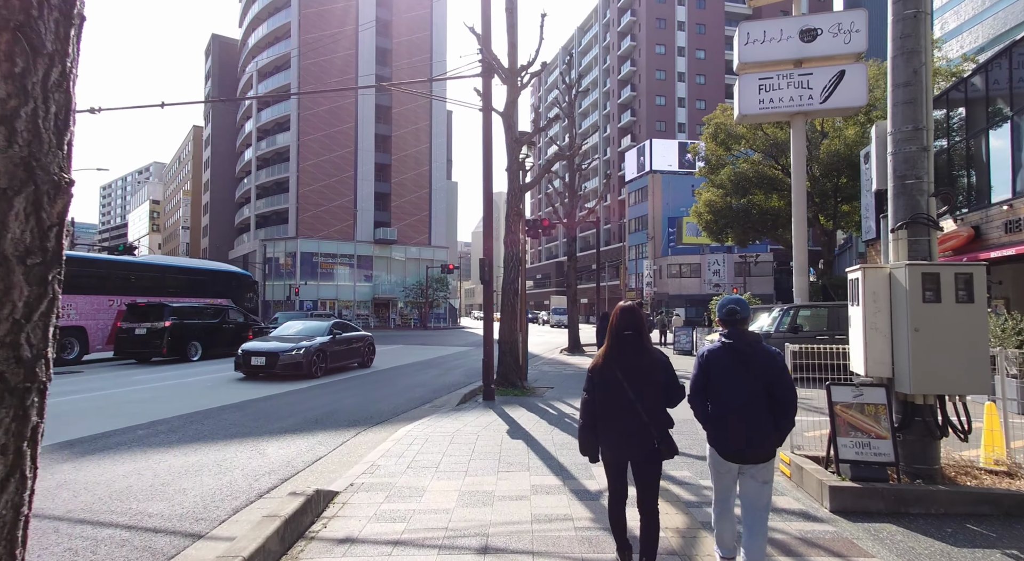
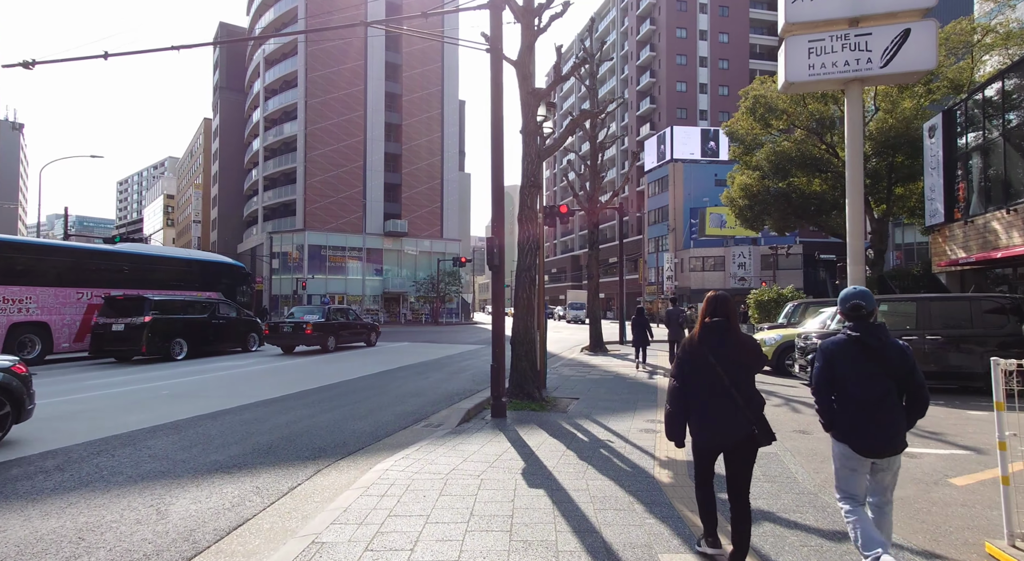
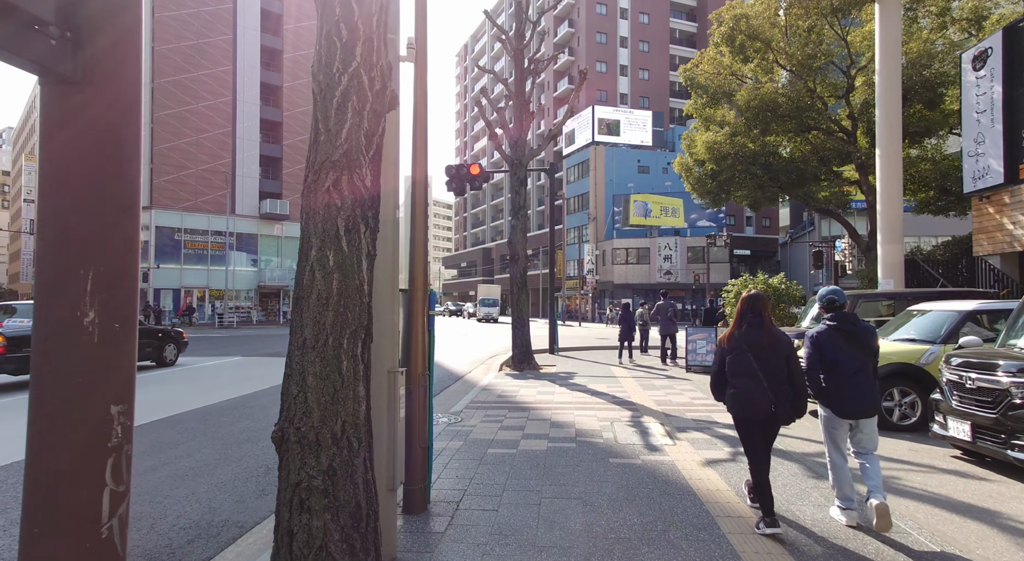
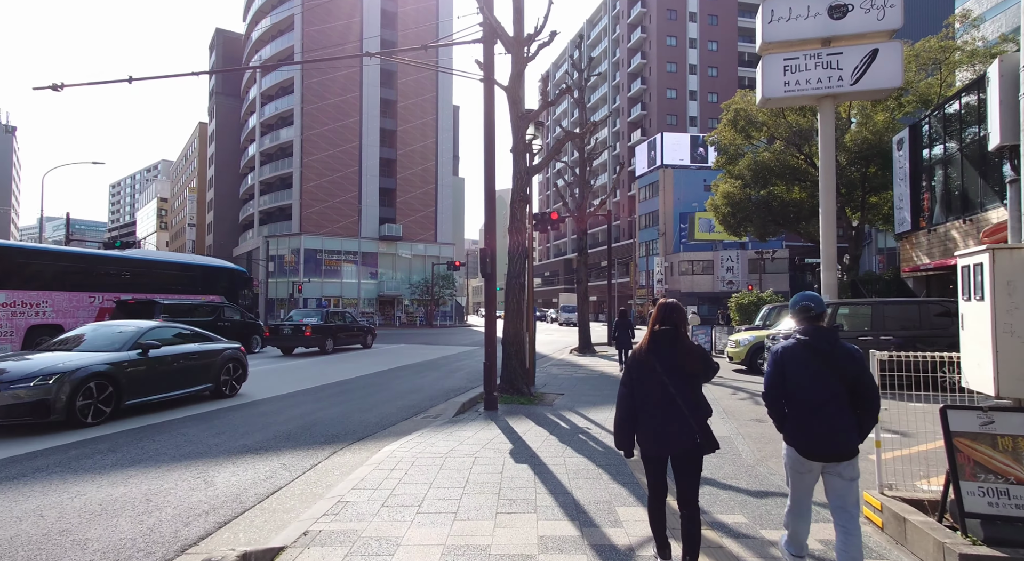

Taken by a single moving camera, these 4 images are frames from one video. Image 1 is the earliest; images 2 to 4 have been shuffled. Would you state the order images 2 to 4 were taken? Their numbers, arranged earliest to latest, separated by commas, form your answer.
4, 2, 3
